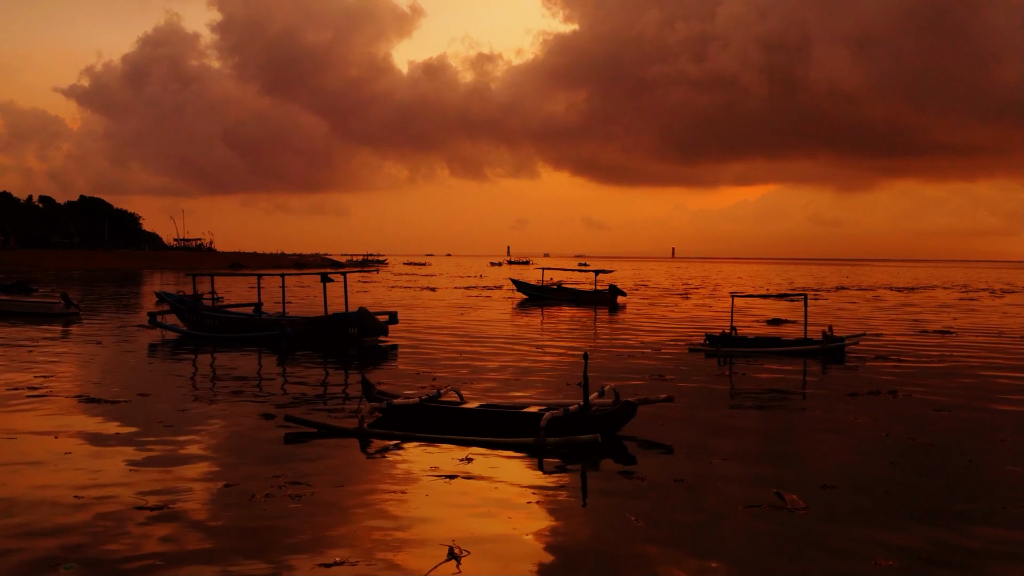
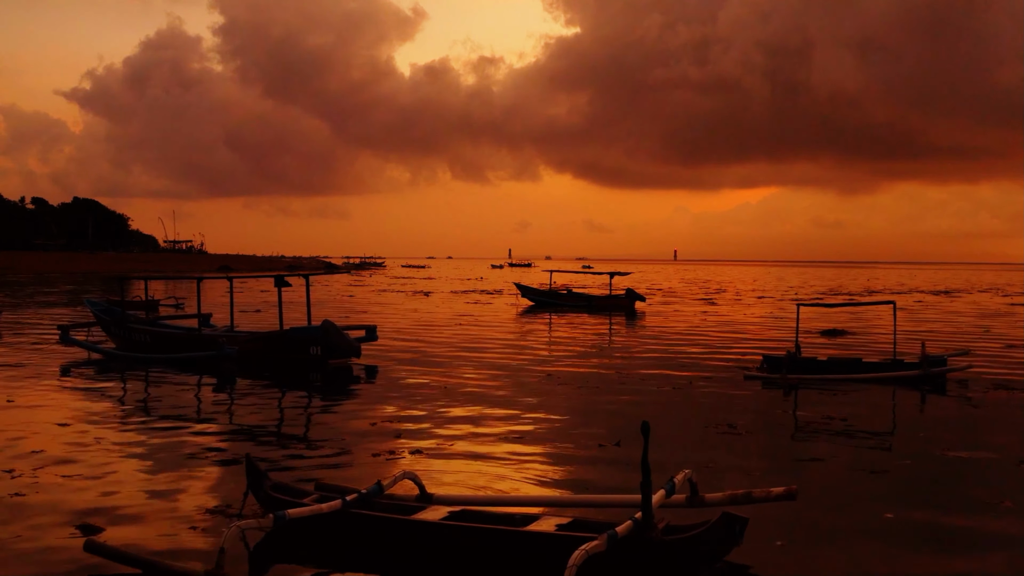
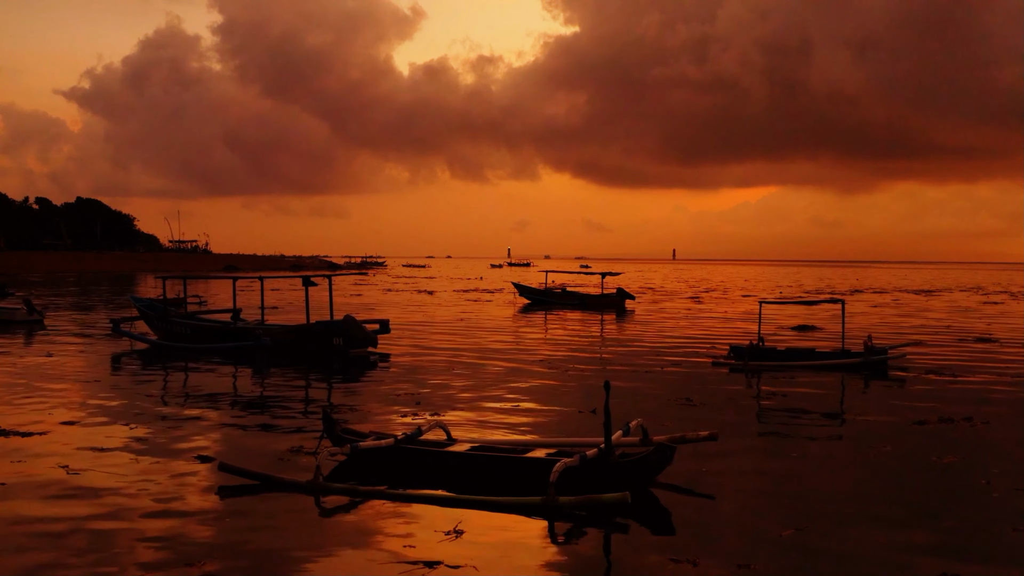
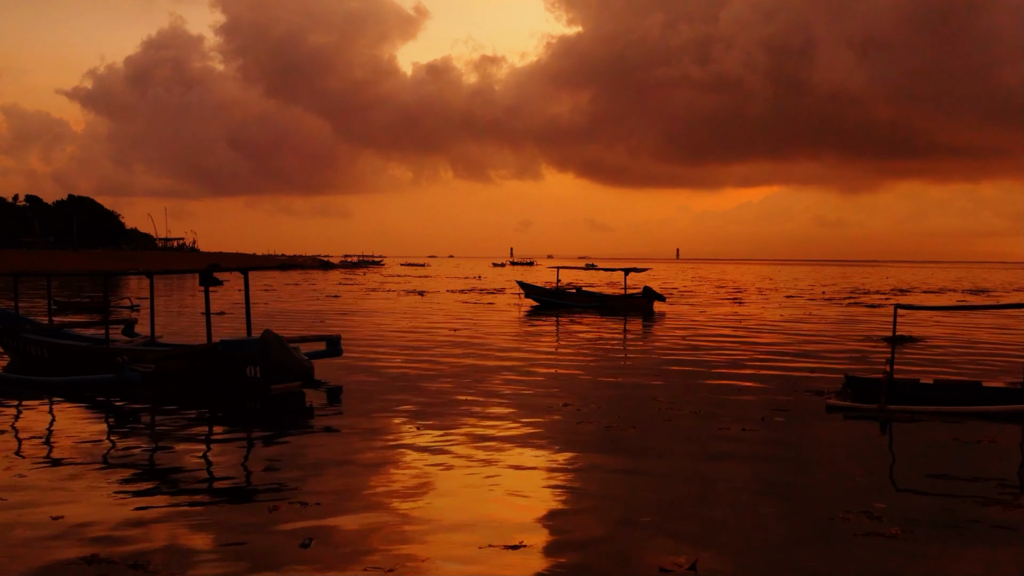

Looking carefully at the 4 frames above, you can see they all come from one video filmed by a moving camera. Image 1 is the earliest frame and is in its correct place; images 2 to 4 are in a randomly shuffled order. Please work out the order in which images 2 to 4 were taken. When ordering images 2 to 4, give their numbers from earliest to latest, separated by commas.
3, 2, 4
